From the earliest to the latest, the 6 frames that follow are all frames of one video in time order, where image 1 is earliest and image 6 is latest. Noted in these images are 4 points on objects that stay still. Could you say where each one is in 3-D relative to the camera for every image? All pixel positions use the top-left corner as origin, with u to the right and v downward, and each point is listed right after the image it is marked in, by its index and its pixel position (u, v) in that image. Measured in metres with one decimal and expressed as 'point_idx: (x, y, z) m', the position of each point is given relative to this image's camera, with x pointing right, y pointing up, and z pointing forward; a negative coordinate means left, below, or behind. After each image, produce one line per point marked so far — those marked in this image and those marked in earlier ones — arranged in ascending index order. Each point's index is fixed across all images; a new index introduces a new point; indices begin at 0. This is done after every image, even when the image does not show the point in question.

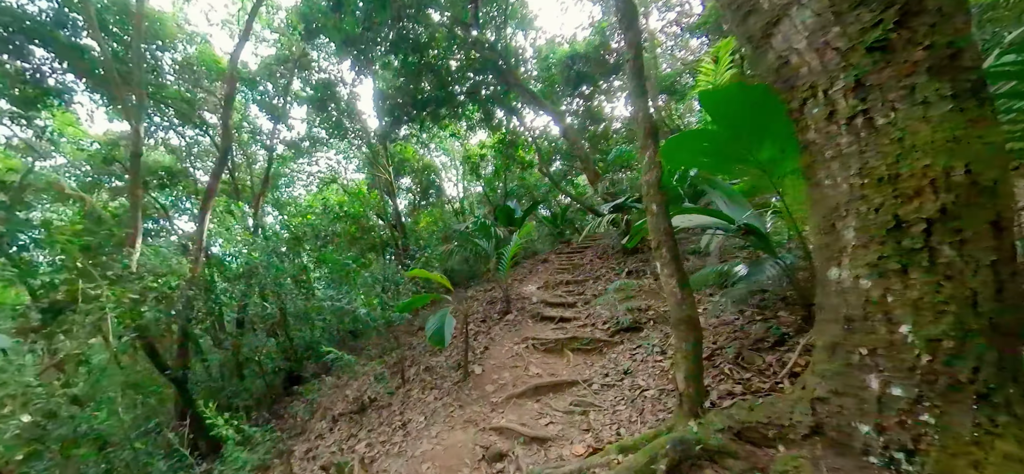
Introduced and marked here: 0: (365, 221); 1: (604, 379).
0: (-3.5, +0.4, +8.4) m
1: (+0.6, -1.0, +2.4) m
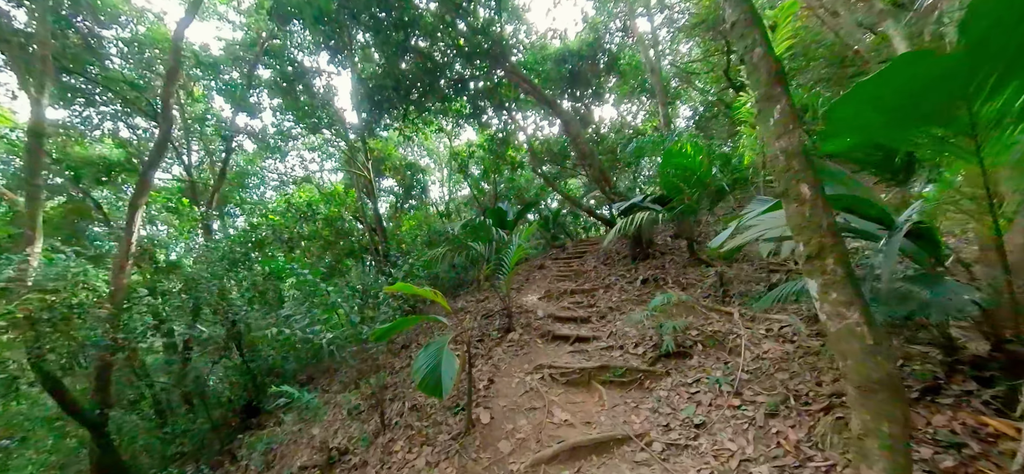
0: (-3.6, +0.3, +7.5) m
1: (+0.8, -1.0, +1.7) m
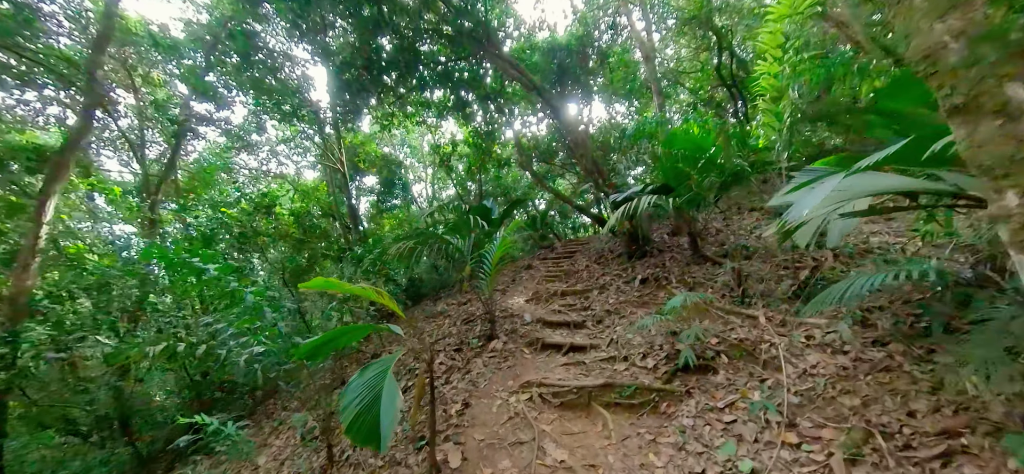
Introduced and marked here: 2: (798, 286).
0: (-3.9, +0.3, +6.9) m
1: (+0.7, -0.9, +1.3) m
2: (+2.0, -0.3, +2.4) m
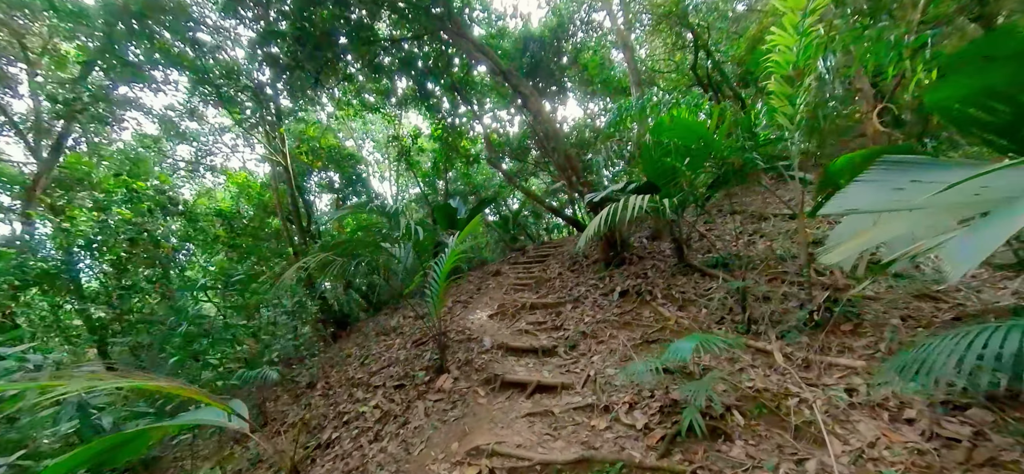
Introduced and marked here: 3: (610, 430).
0: (-4.5, +0.3, +6.0) m
1: (+0.5, -1.0, +0.7) m
2: (+1.7, -0.4, +2.0) m
3: (+0.5, -0.9, +1.7) m
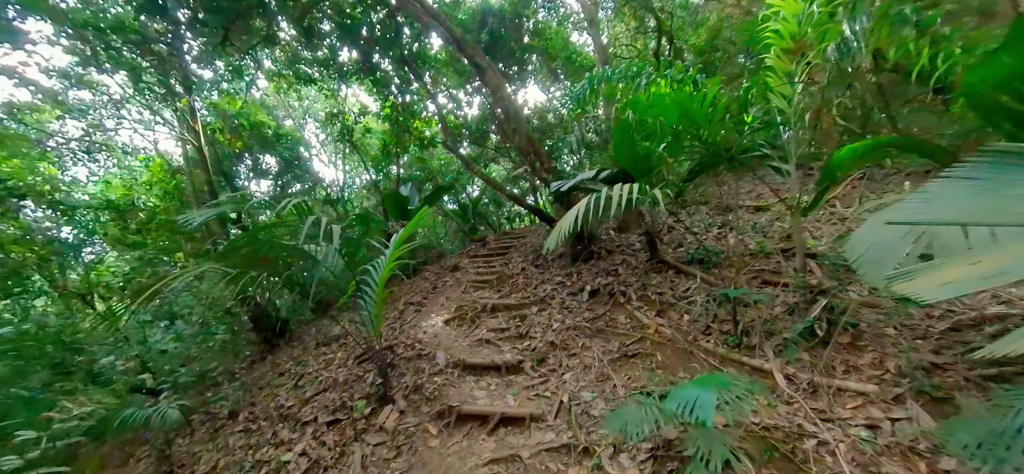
0: (-5.1, +0.4, +5.1) m
1: (+0.4, -1.0, +0.4) m
2: (+1.5, -0.4, +1.8) m
3: (+0.3, -0.9, +1.3) m
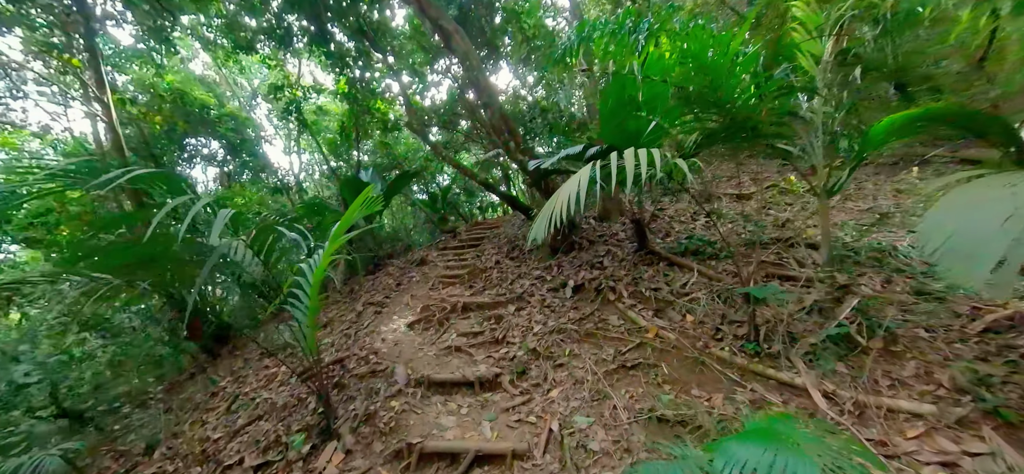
0: (-5.4, +0.5, +4.3) m
1: (+0.4, -1.0, +0.1) m
2: (+1.4, -0.4, +1.5) m
3: (+0.2, -0.9, +1.0) m
